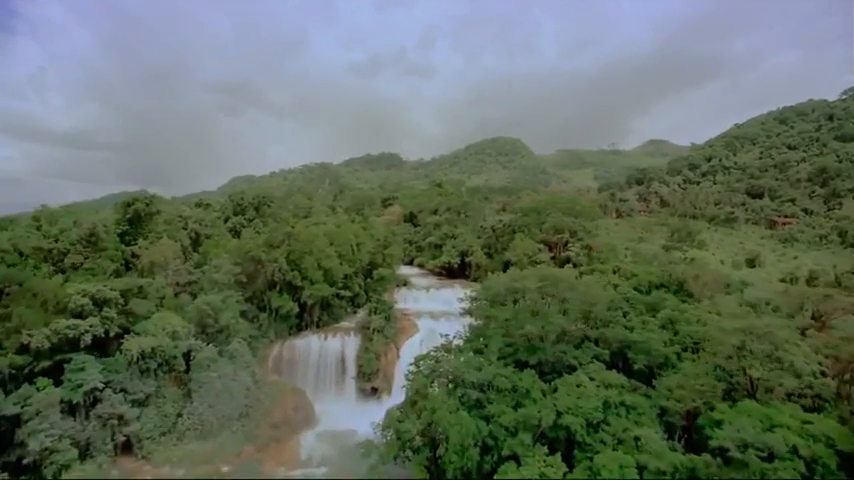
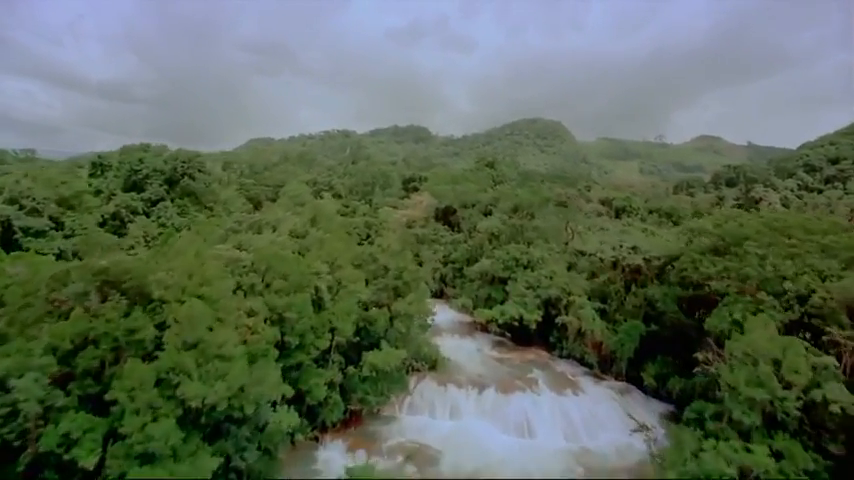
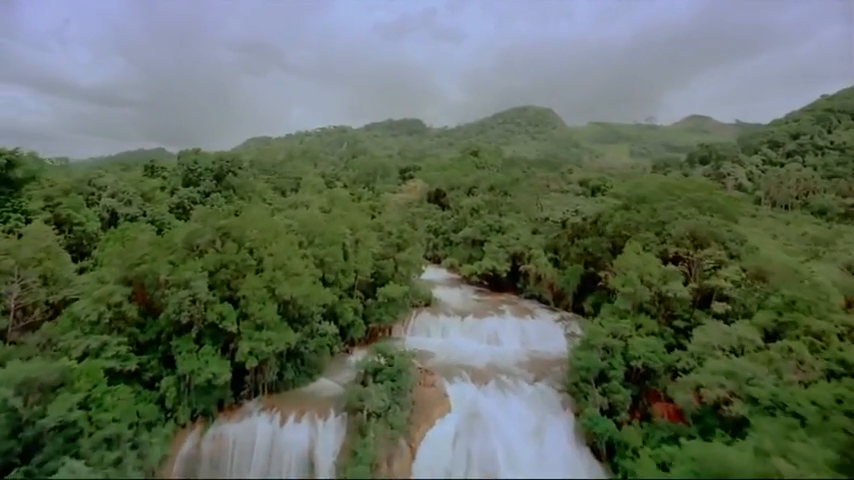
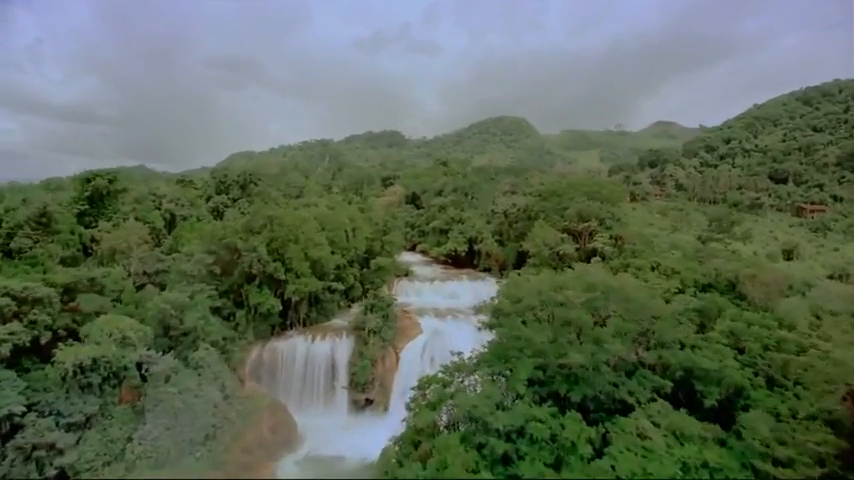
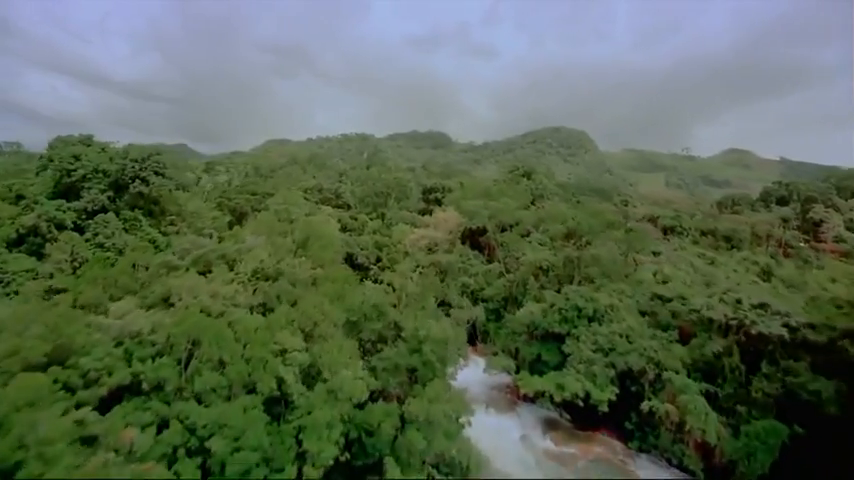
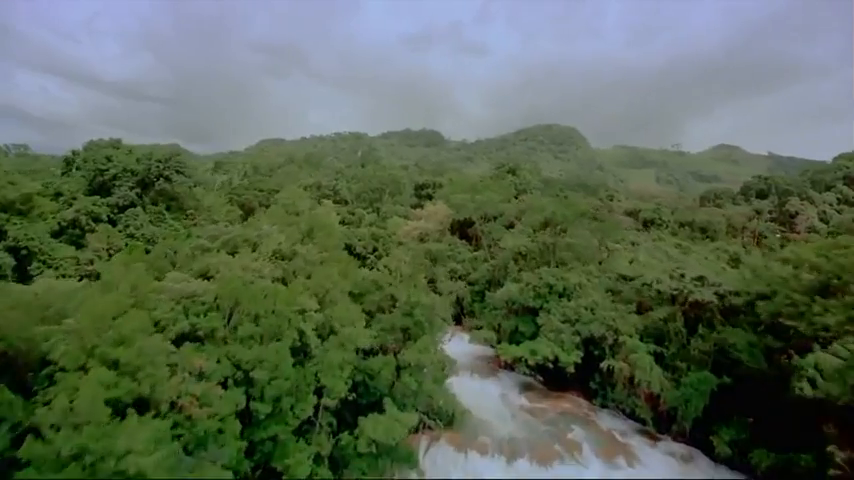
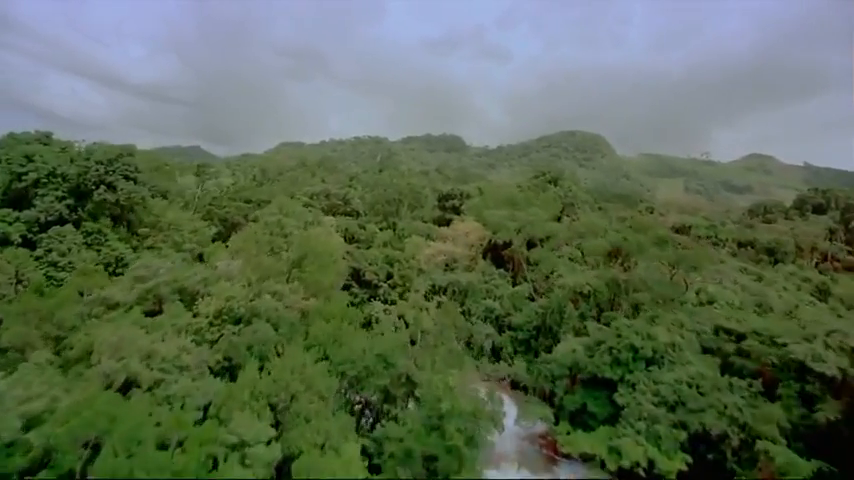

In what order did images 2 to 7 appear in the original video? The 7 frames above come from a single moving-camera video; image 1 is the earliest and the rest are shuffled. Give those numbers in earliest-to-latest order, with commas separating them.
4, 3, 2, 6, 5, 7
